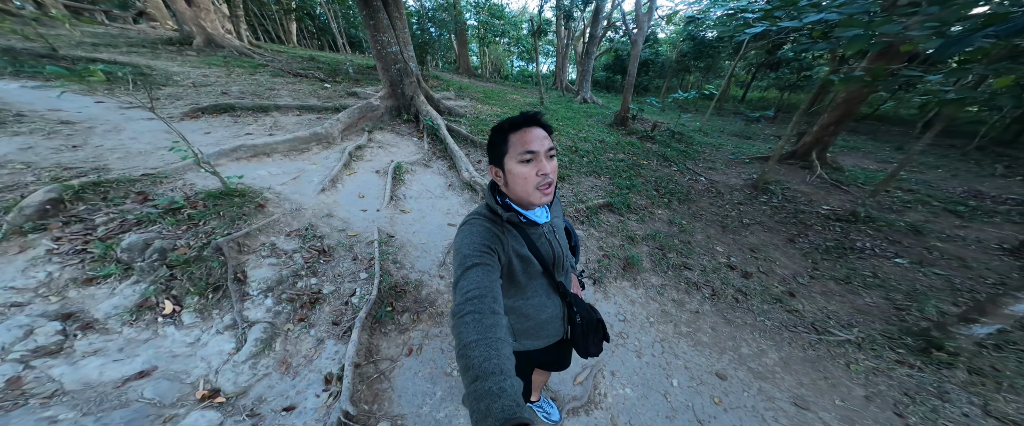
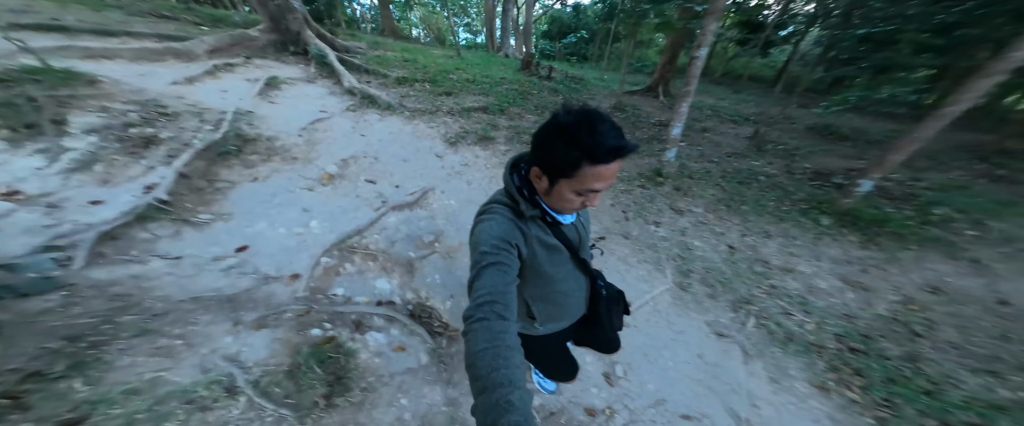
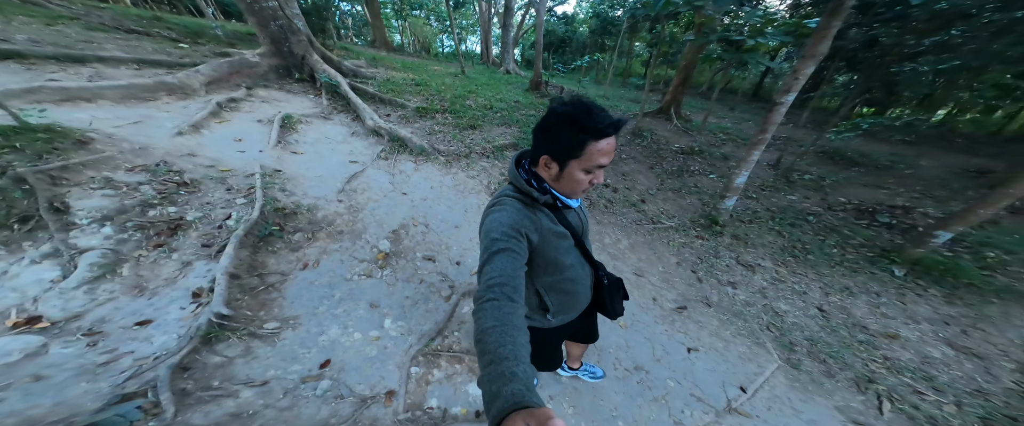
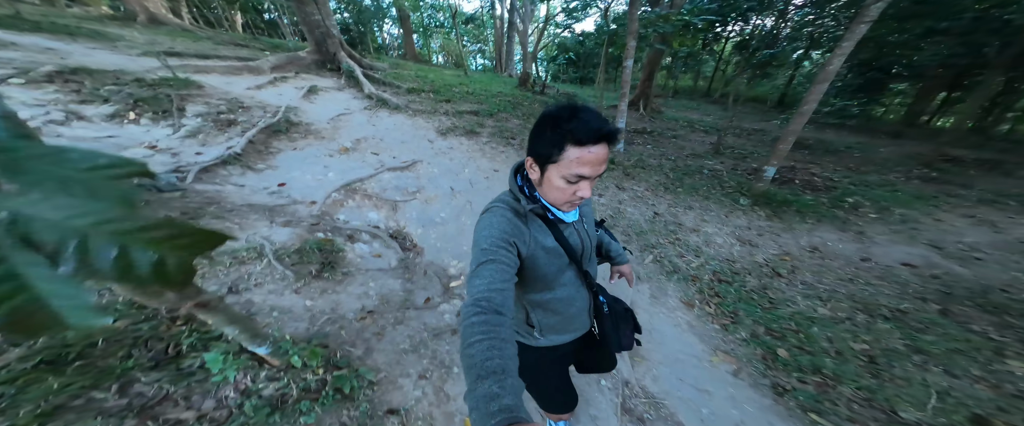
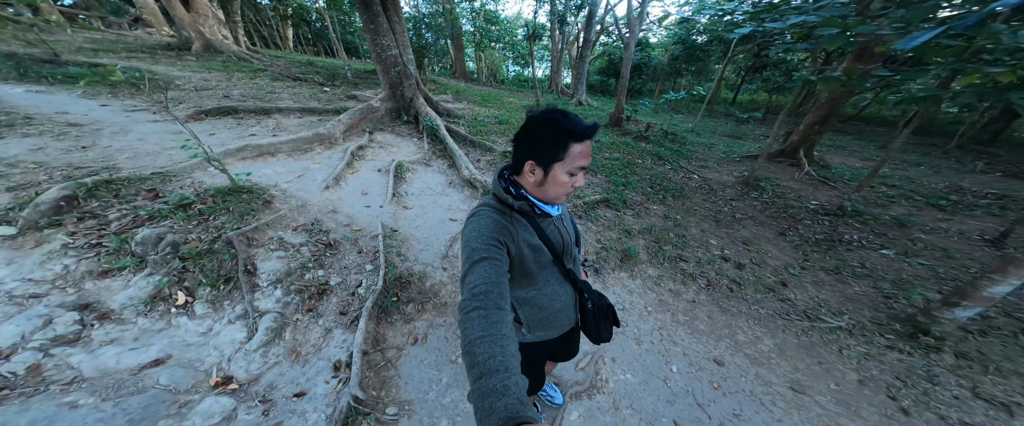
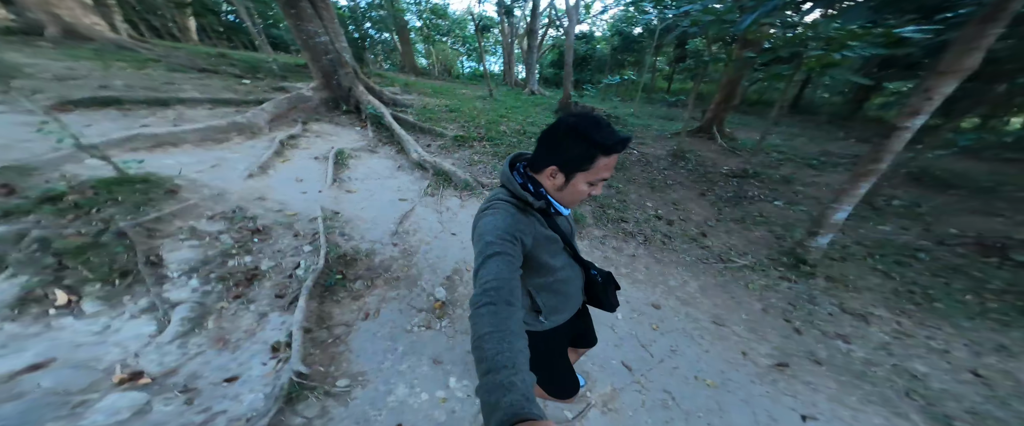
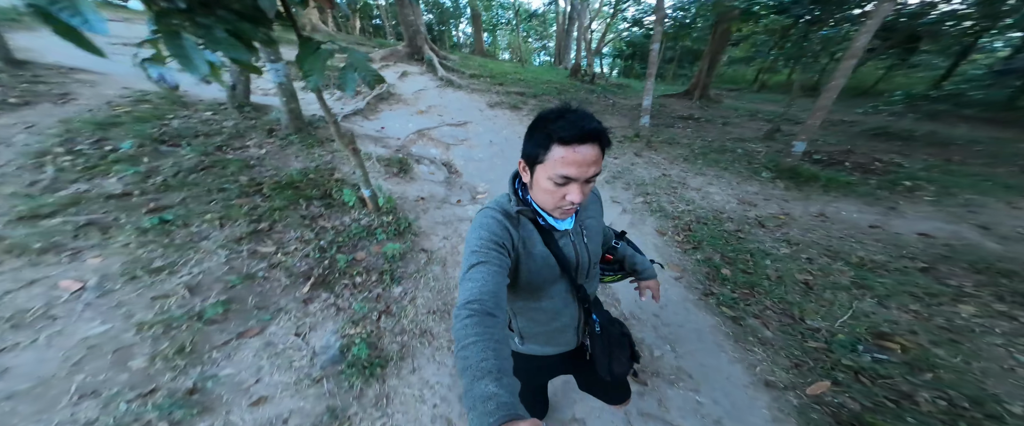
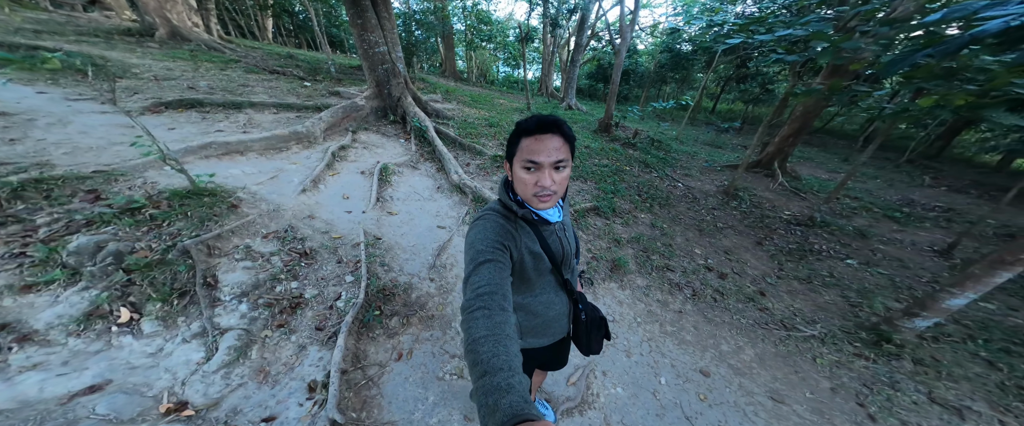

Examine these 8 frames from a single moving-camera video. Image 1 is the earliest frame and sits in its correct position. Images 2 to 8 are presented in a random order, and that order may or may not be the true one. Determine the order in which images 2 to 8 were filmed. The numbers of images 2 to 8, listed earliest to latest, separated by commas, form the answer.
8, 5, 6, 3, 2, 4, 7
